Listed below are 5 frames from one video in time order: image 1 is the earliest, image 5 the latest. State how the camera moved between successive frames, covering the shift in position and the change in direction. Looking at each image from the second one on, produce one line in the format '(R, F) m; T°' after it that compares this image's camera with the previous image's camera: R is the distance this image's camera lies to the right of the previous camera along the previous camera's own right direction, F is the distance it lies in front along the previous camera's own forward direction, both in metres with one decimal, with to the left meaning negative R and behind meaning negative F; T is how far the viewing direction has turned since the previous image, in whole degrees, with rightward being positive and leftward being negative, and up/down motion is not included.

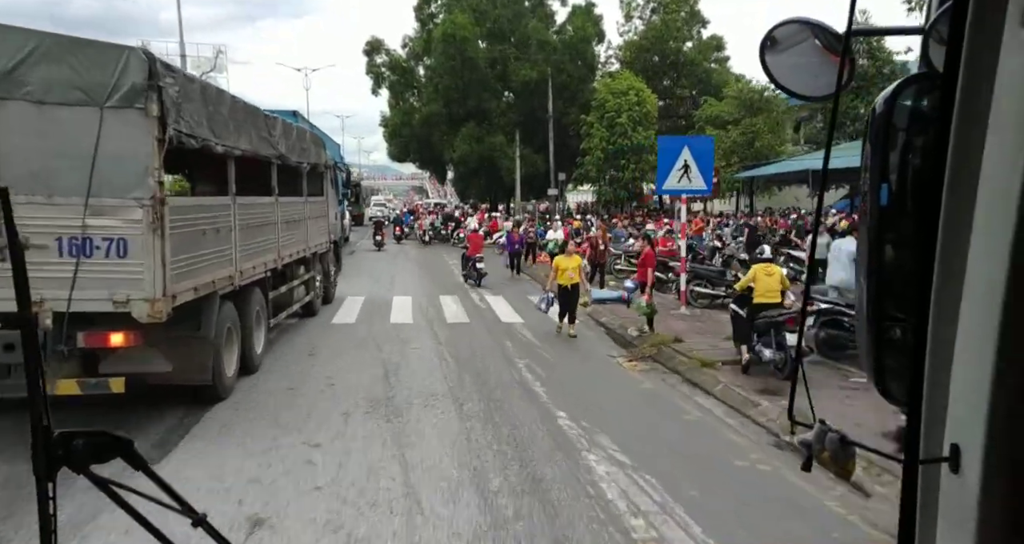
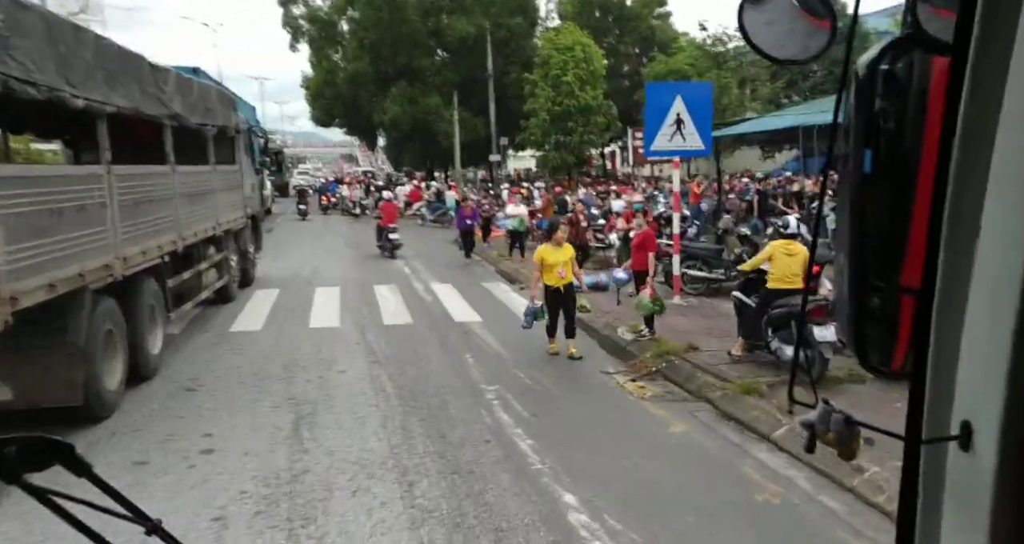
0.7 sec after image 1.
(-0.1, +1.6) m; +4°
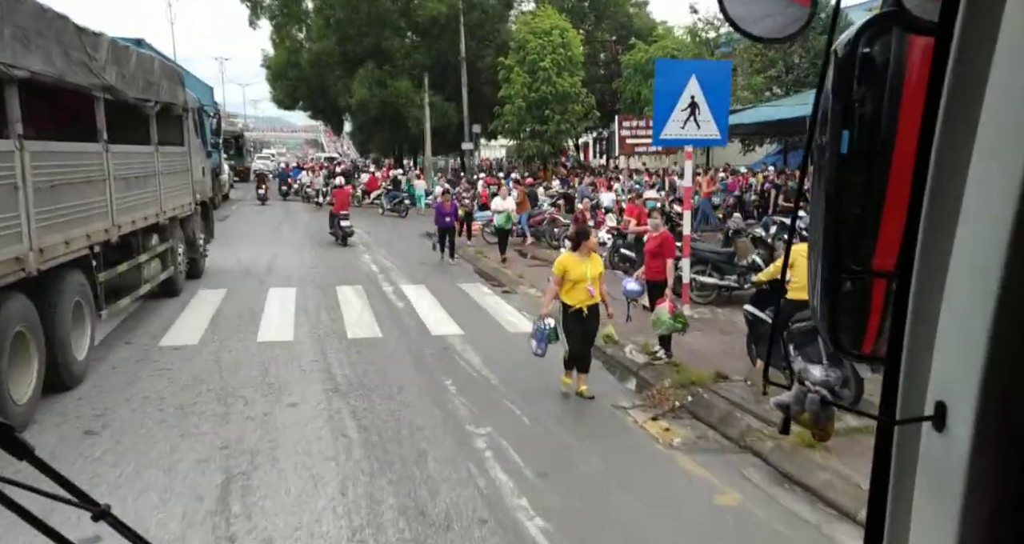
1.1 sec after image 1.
(-0.1, +0.9) m; +2°
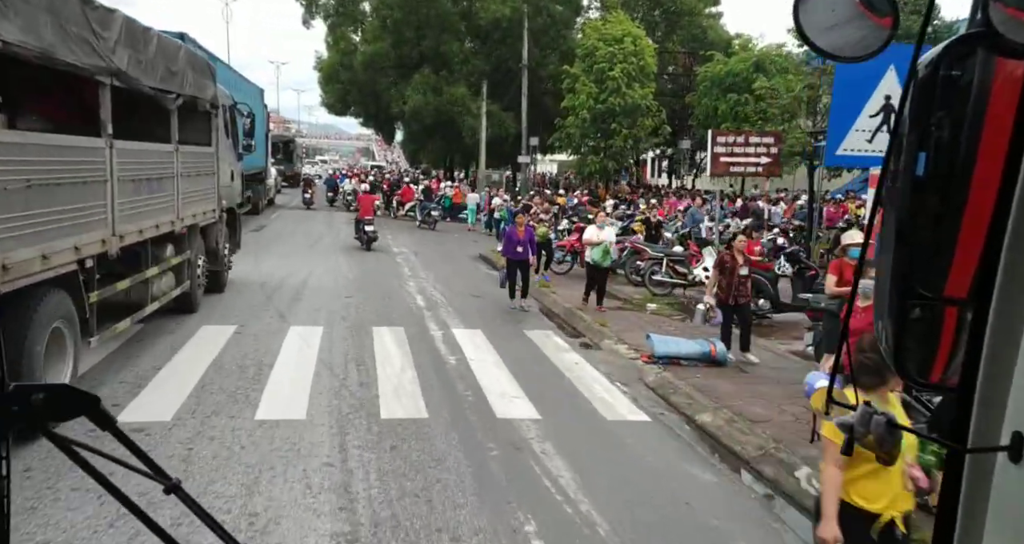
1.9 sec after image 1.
(-0.3, +1.5) m; -3°
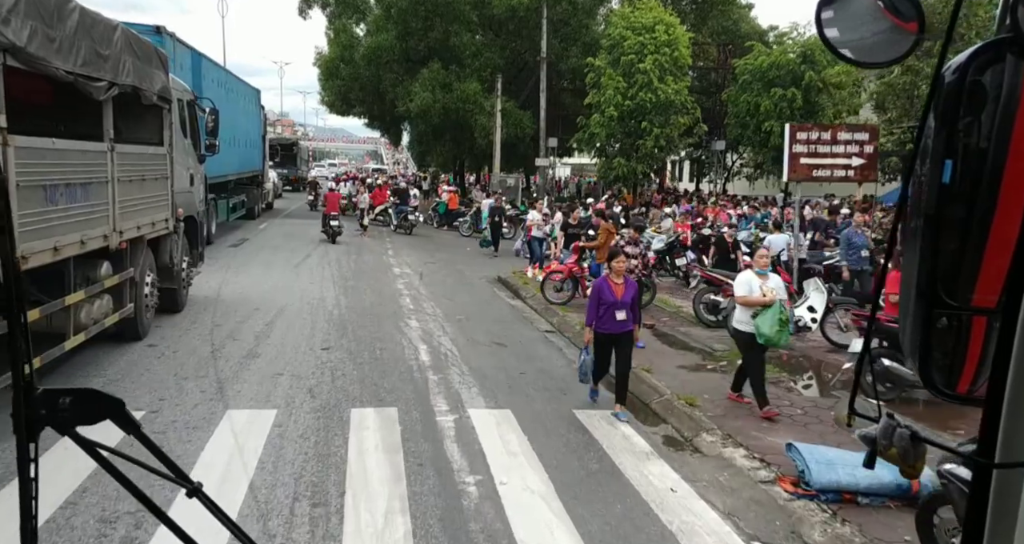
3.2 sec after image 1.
(-0.2, +1.9) m; -1°
